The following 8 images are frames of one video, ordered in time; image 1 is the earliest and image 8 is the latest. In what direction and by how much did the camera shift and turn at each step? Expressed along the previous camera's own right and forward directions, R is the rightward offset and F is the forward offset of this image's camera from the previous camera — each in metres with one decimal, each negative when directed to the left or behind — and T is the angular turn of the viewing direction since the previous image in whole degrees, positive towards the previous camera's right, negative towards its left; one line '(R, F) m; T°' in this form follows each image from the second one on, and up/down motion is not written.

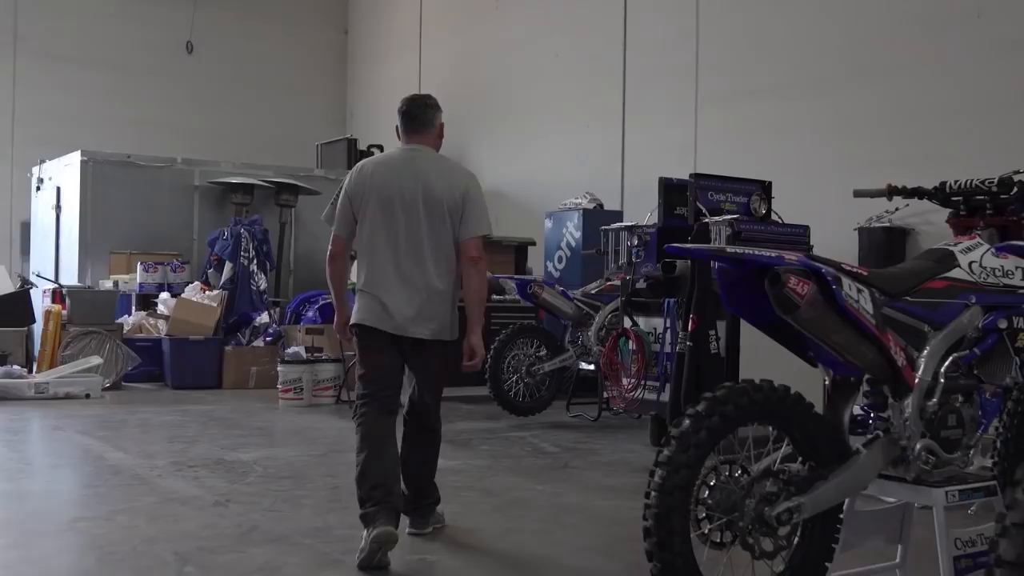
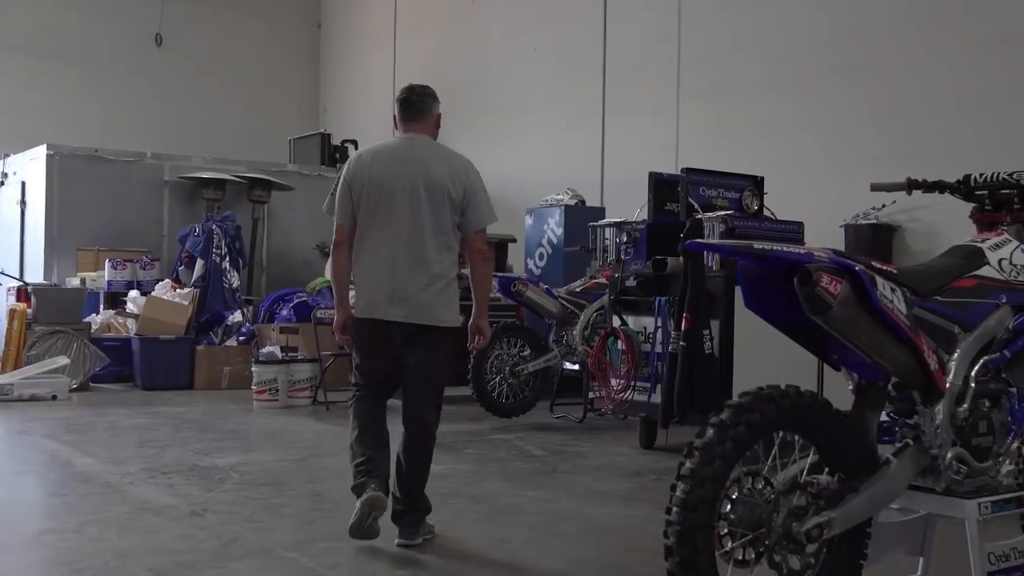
(-0.1, +0.2) m; +2°
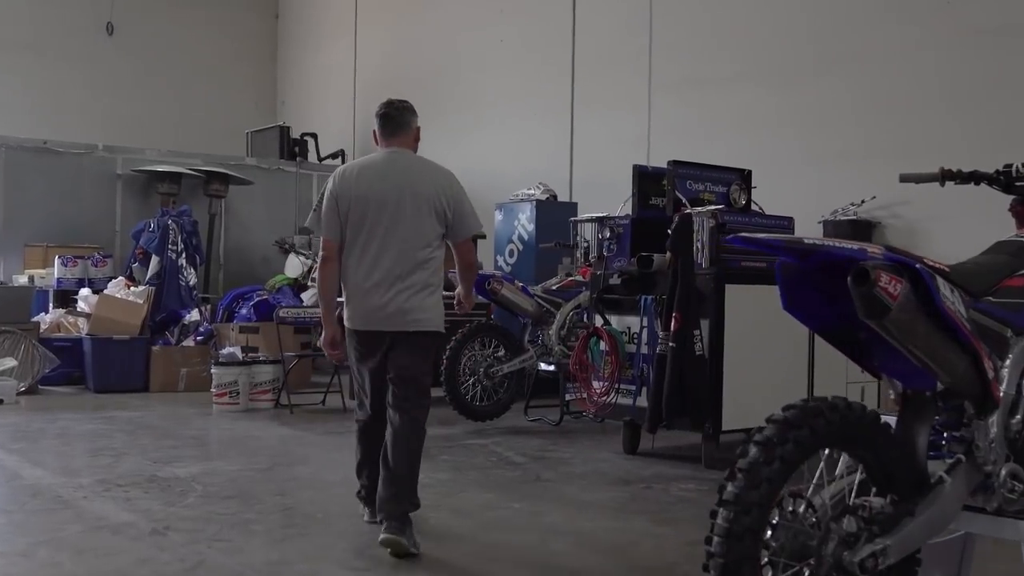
(-0.1, +0.2) m; +3°
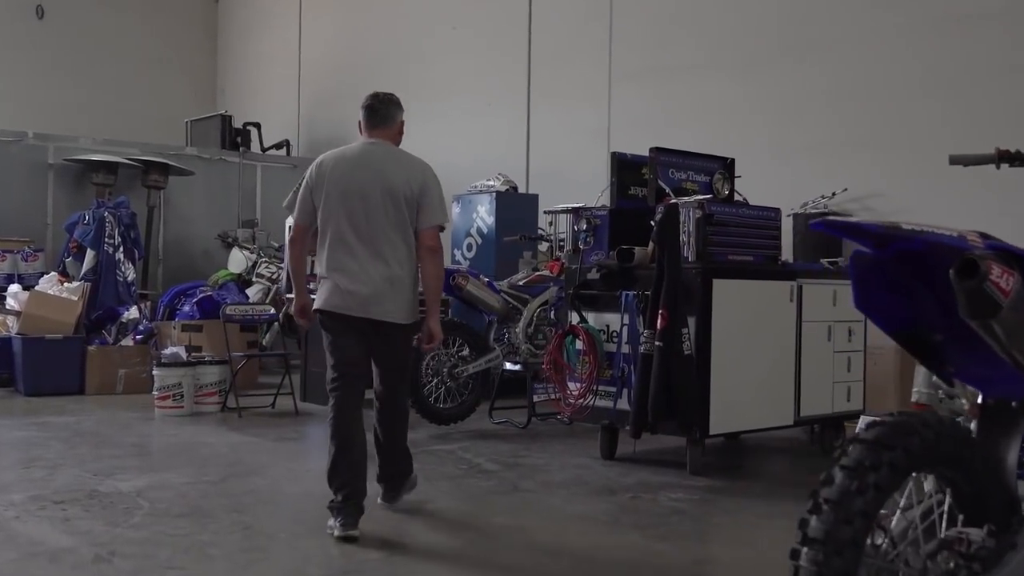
(-0.1, +0.3) m; +3°
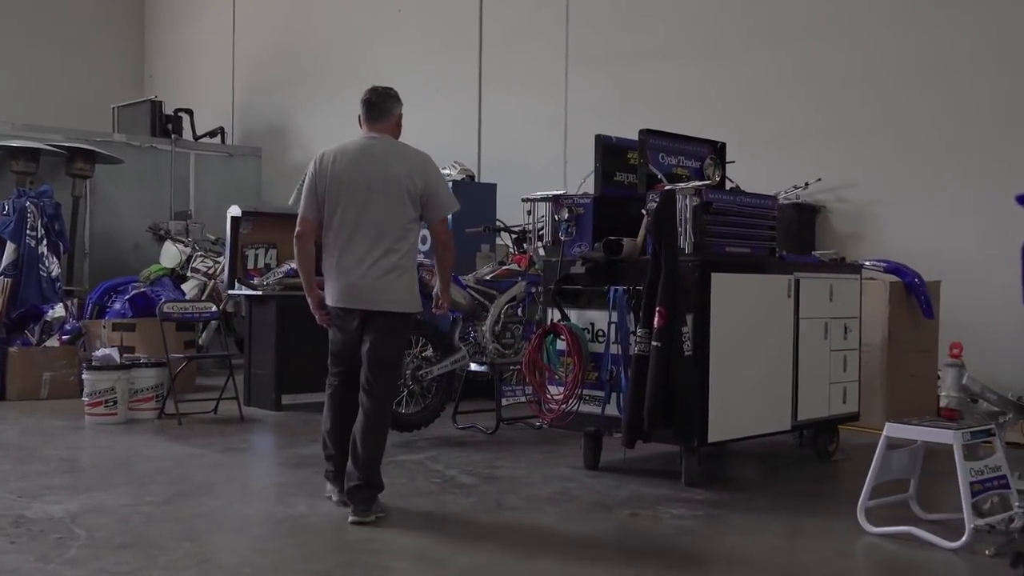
(-0.2, +0.4) m; +4°
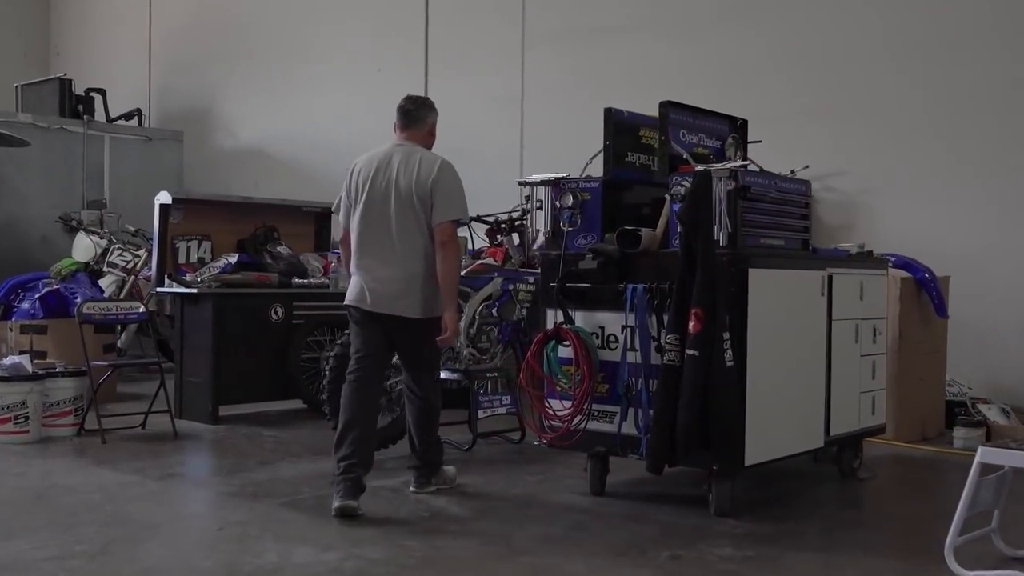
(-0.3, +0.6) m; +5°
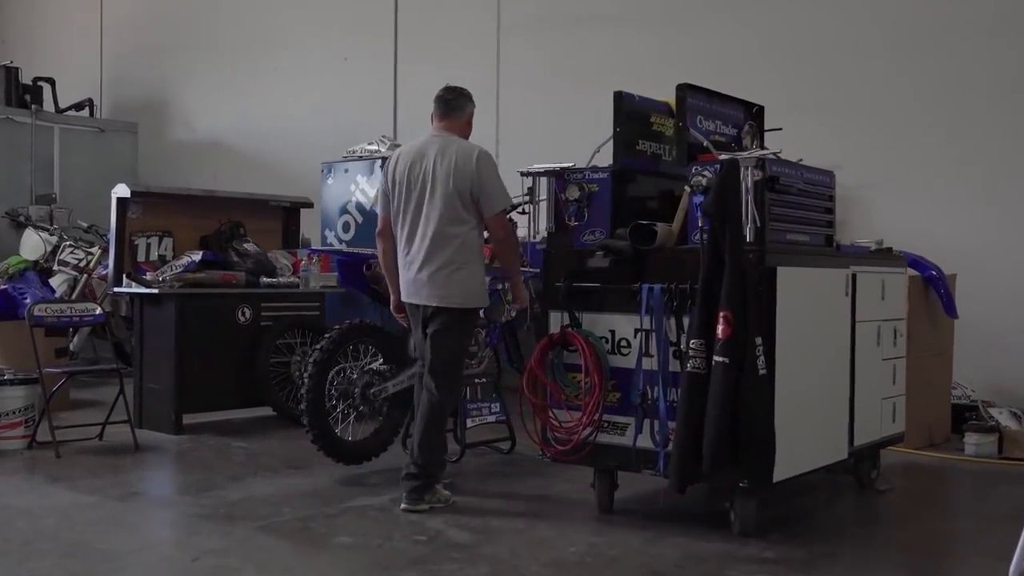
(-0.2, +0.3) m; +3°
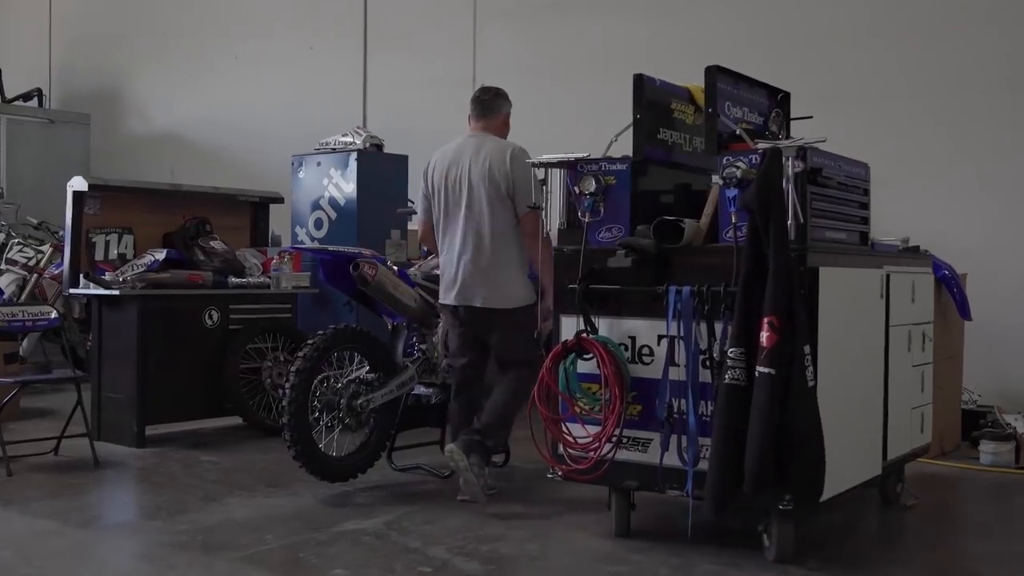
(-0.2, +0.3) m; +3°
